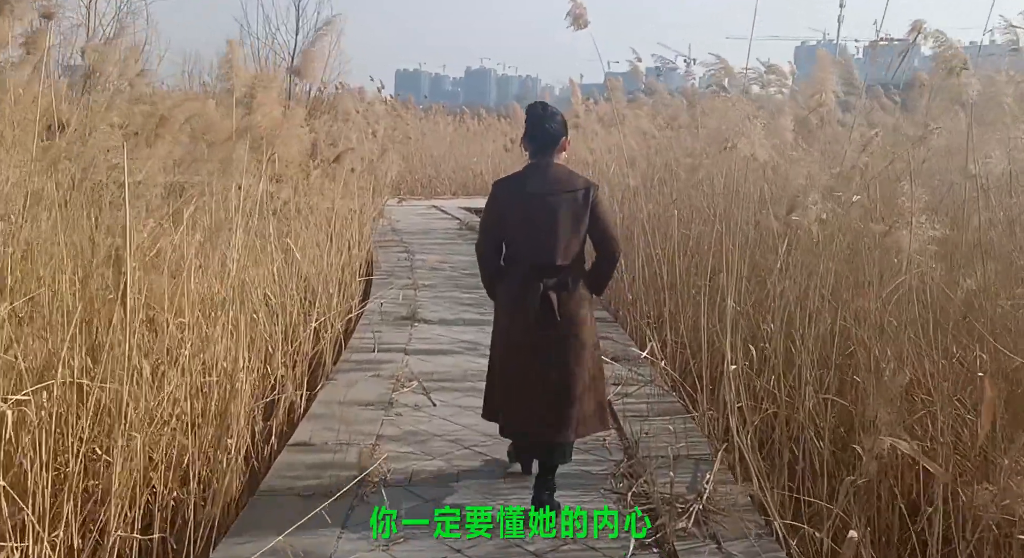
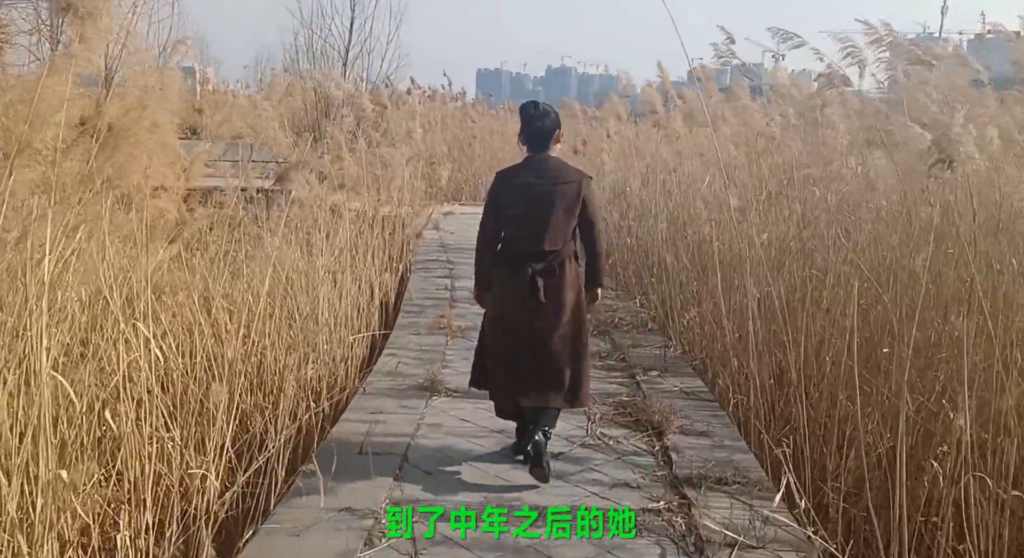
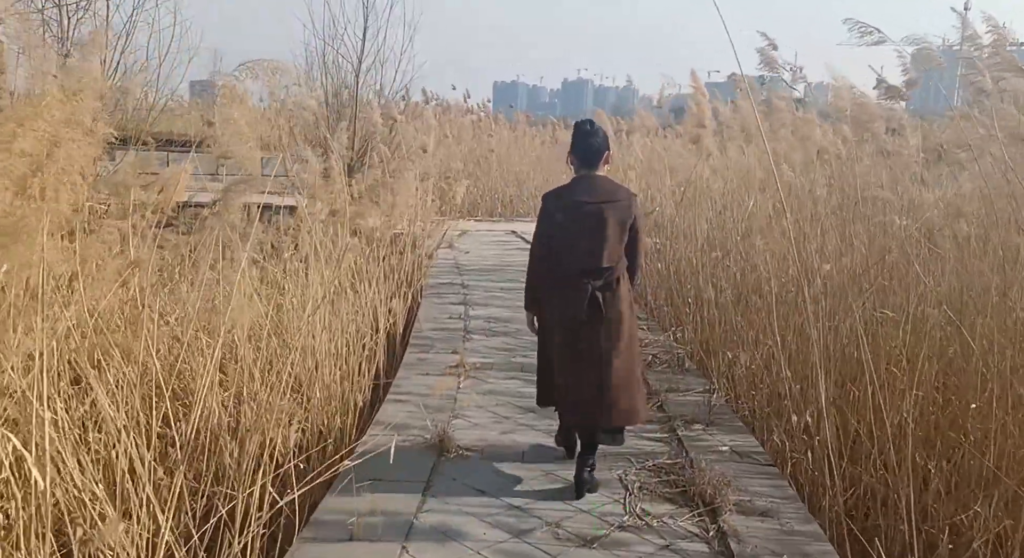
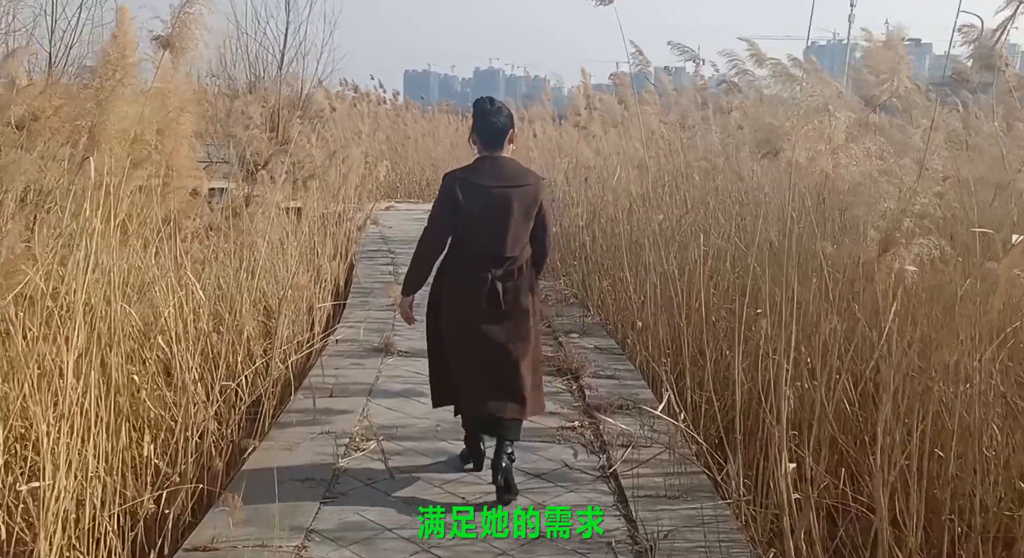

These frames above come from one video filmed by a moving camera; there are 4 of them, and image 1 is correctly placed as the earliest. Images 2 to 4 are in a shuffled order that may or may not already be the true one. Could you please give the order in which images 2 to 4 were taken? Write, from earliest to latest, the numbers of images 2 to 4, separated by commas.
4, 2, 3
